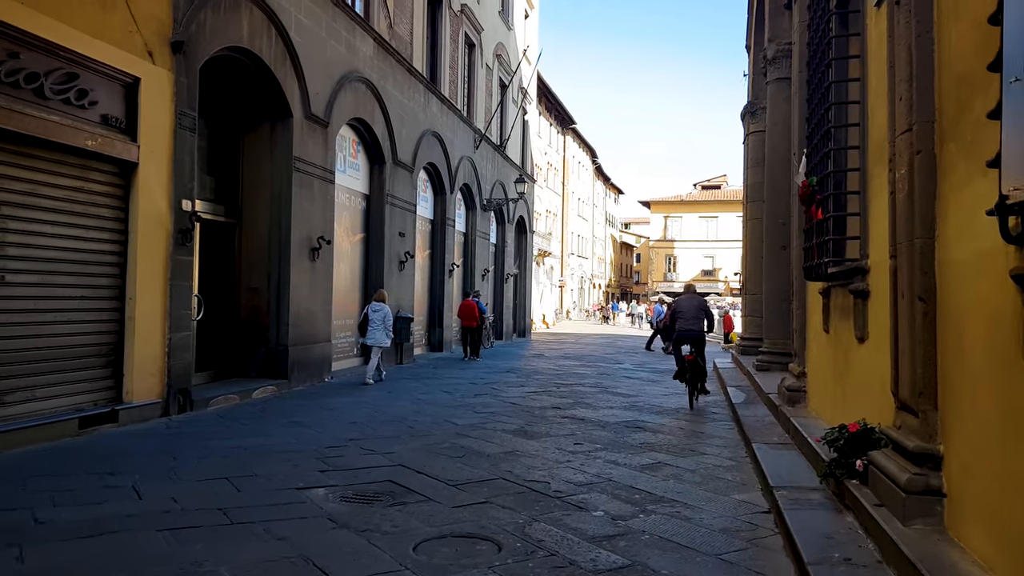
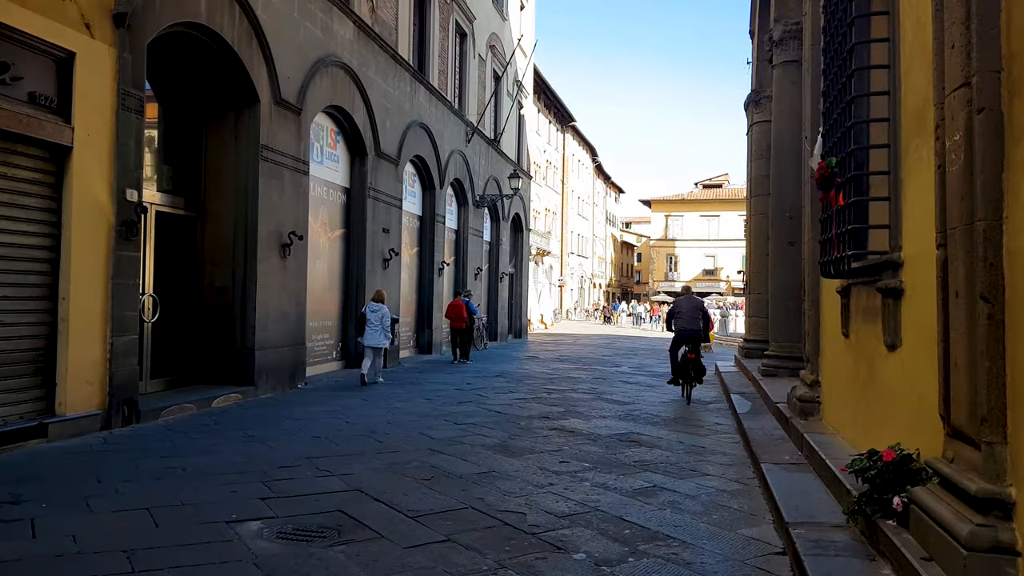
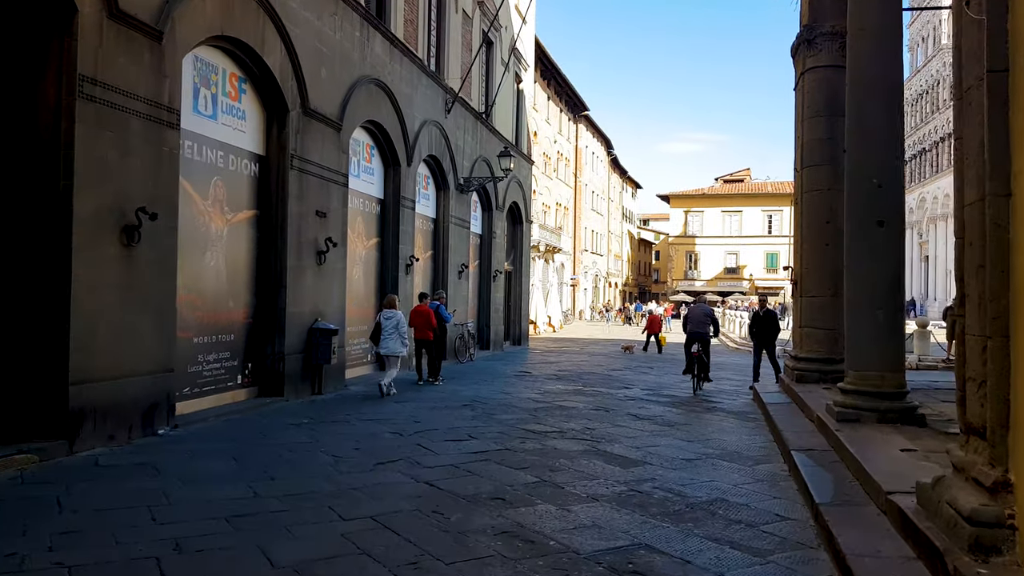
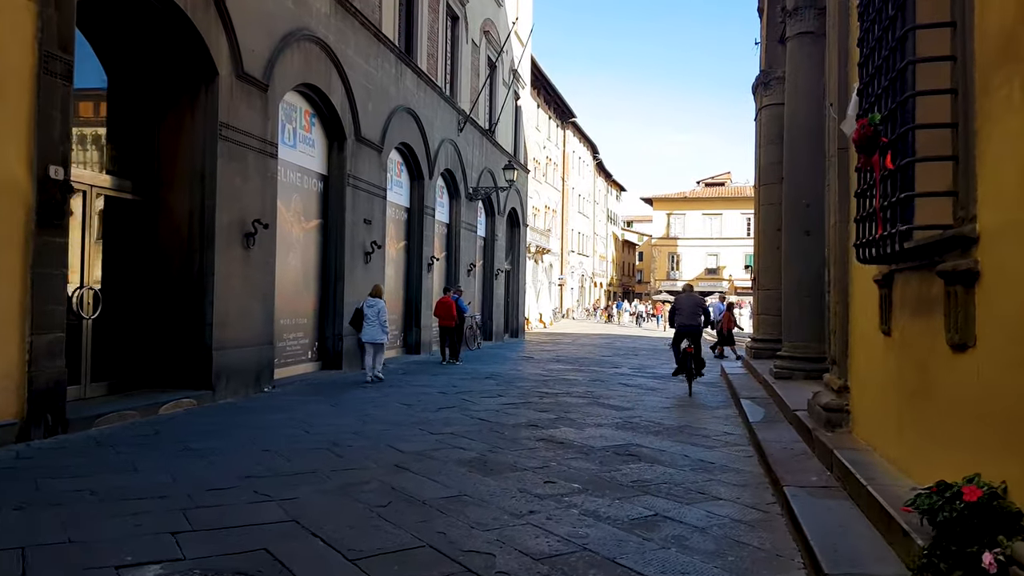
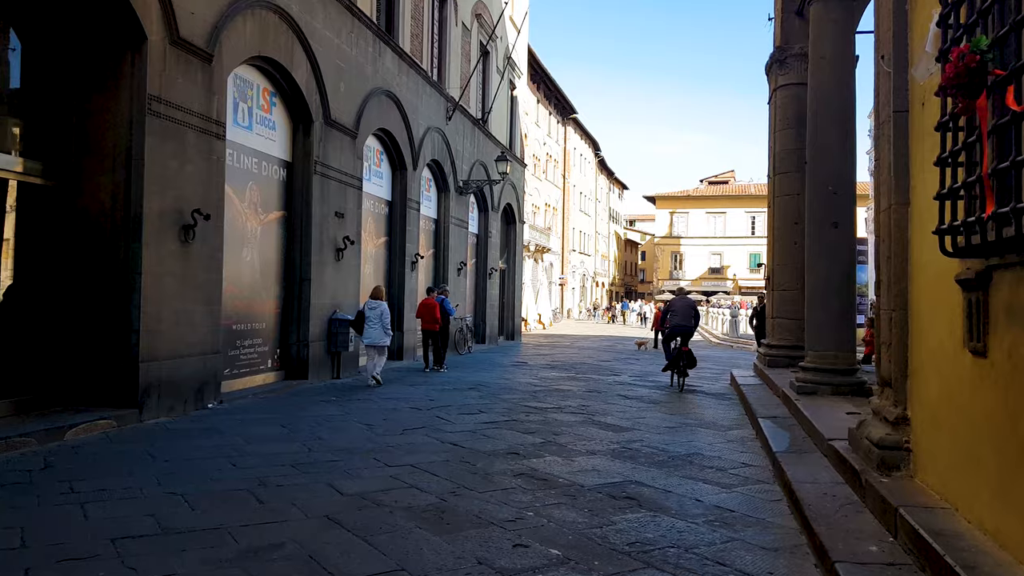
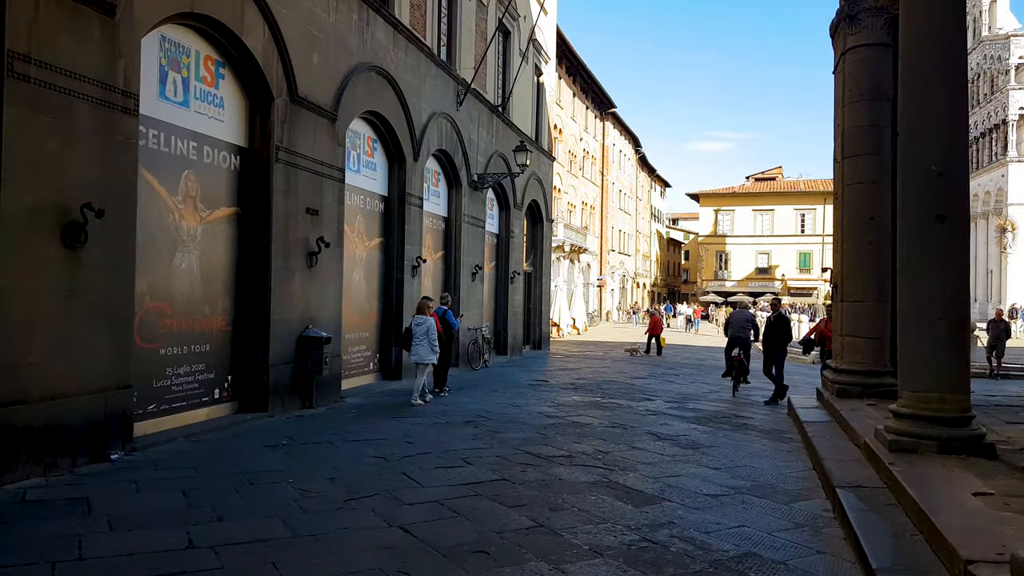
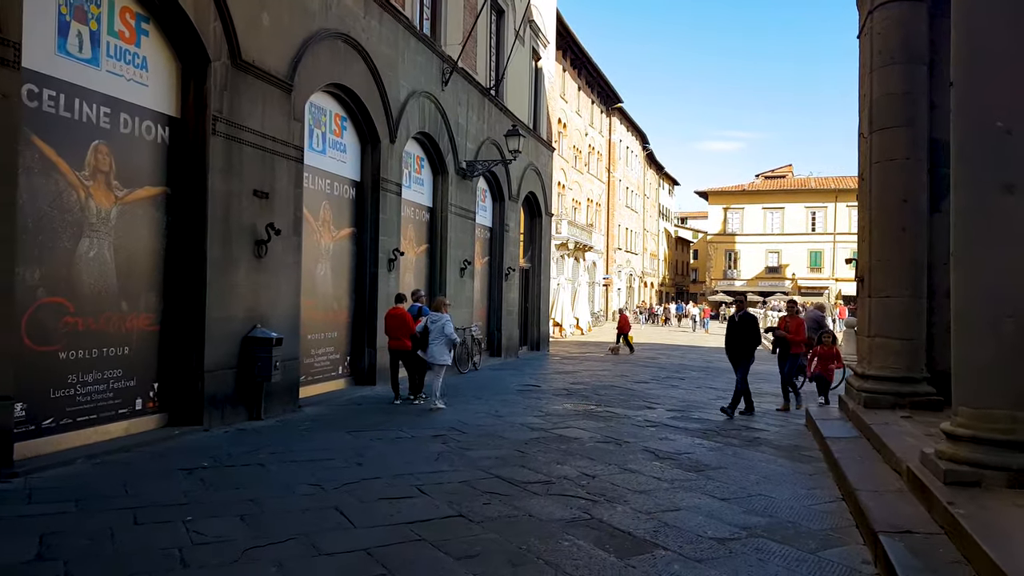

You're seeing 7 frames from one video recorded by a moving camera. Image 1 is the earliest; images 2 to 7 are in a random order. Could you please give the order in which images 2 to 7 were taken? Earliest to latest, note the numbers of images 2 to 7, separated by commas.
2, 4, 5, 3, 6, 7
